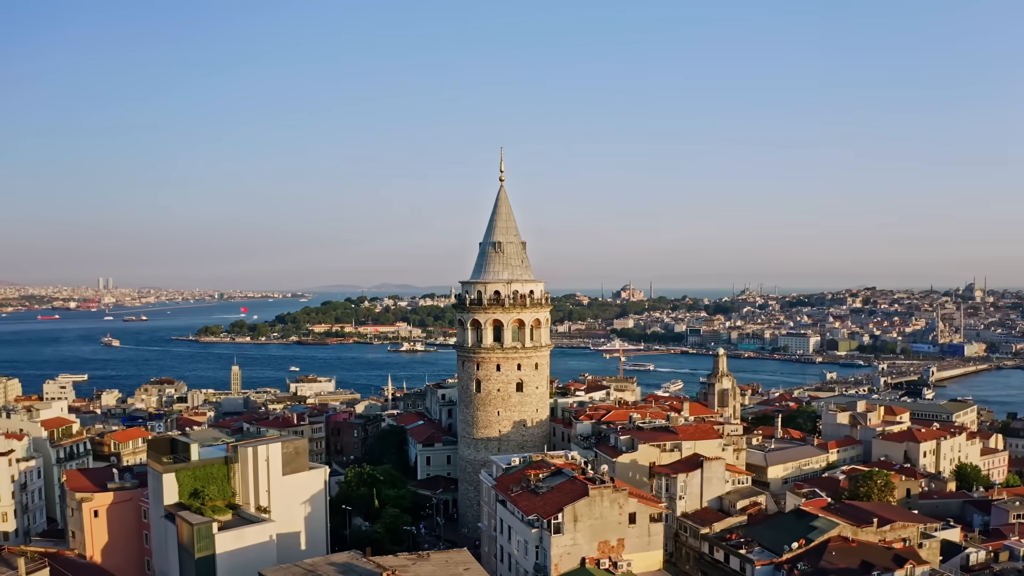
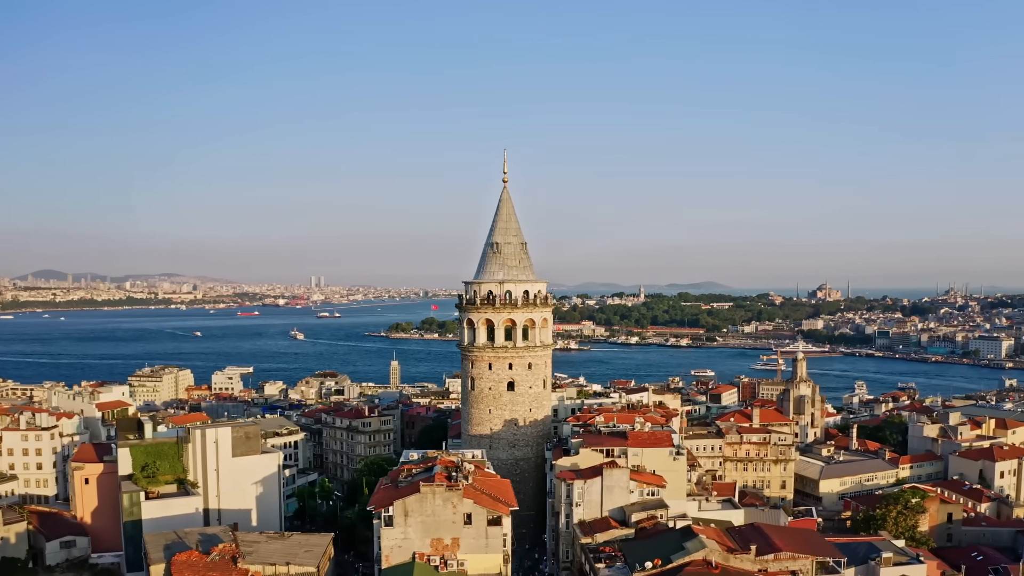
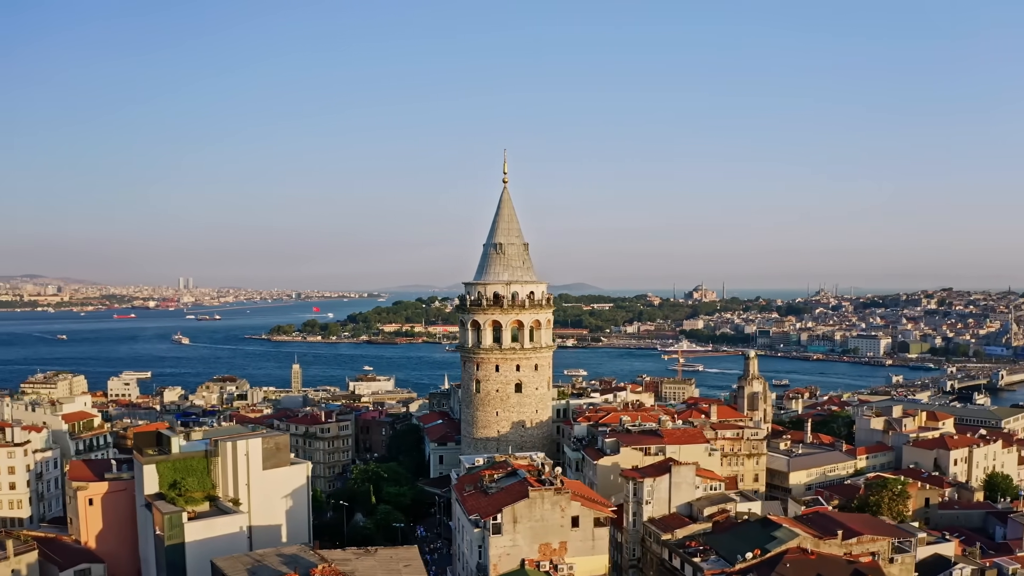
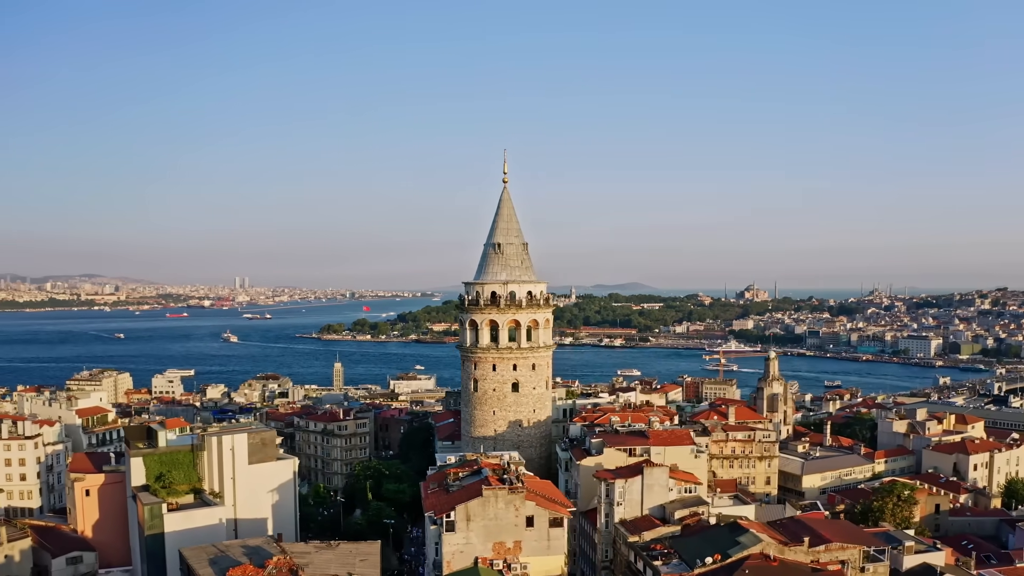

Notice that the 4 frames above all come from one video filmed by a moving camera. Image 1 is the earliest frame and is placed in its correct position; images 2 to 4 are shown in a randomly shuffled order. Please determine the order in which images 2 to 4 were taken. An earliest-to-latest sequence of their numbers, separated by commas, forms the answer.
3, 4, 2
